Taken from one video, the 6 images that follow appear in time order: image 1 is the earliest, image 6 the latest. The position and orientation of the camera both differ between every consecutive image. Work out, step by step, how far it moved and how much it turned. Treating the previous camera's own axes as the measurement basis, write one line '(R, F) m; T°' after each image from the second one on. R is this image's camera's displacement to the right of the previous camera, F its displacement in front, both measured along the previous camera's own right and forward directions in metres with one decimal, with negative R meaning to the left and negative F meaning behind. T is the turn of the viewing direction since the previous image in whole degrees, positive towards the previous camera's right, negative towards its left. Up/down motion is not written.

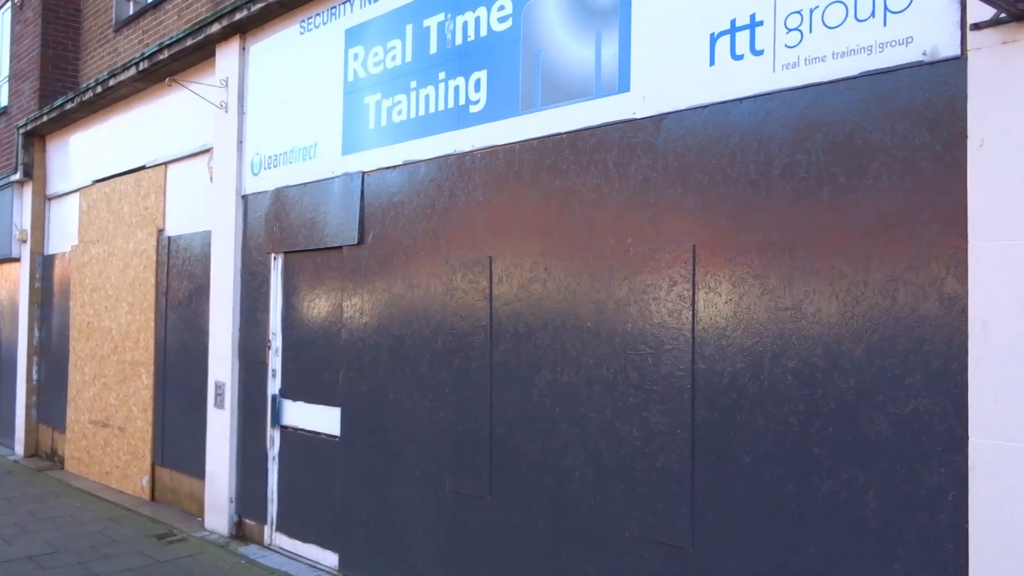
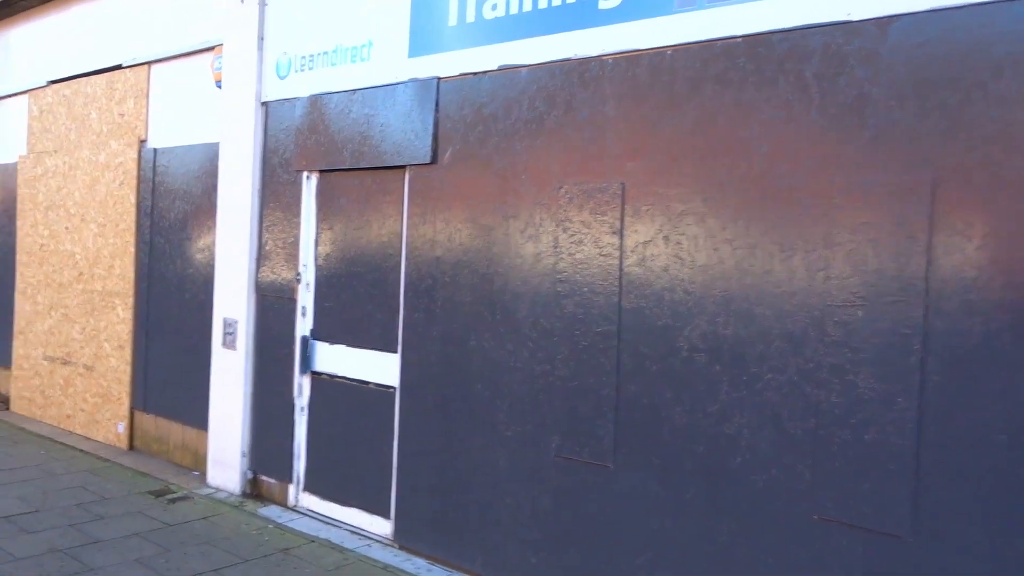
(-1.0, +0.8) m; +6°
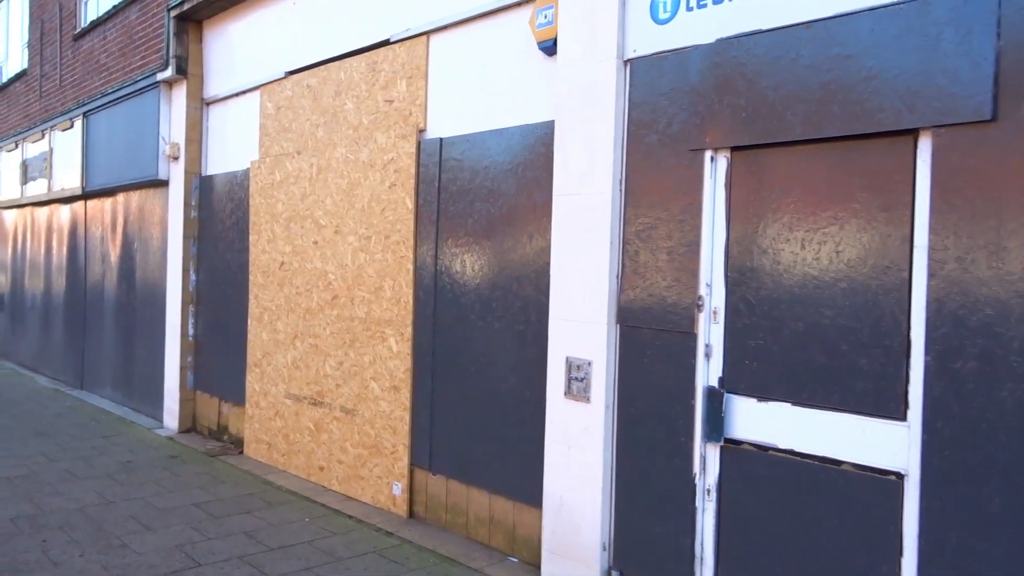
(-1.7, +1.5) m; -9°
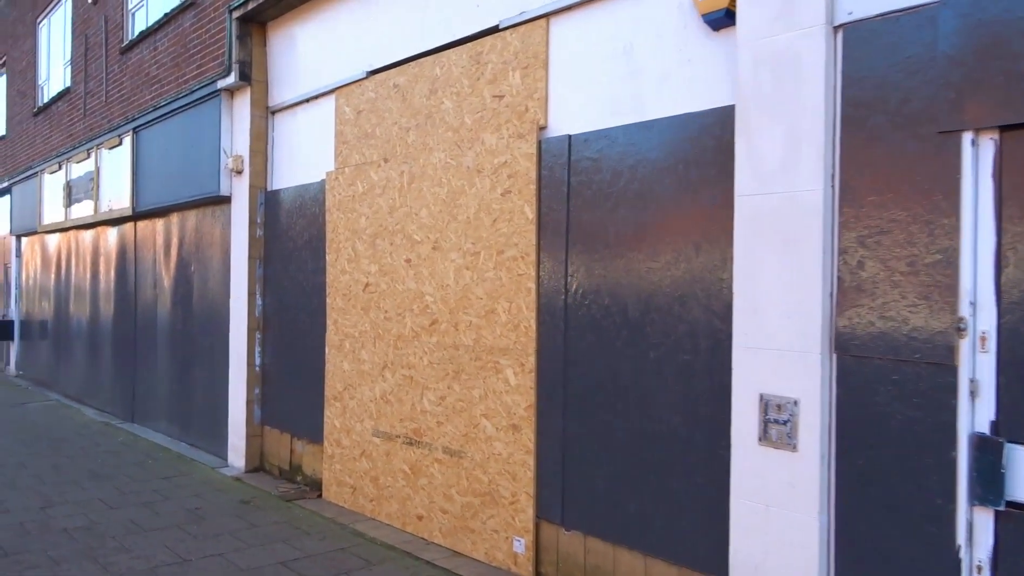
(-0.7, +0.8) m; -2°
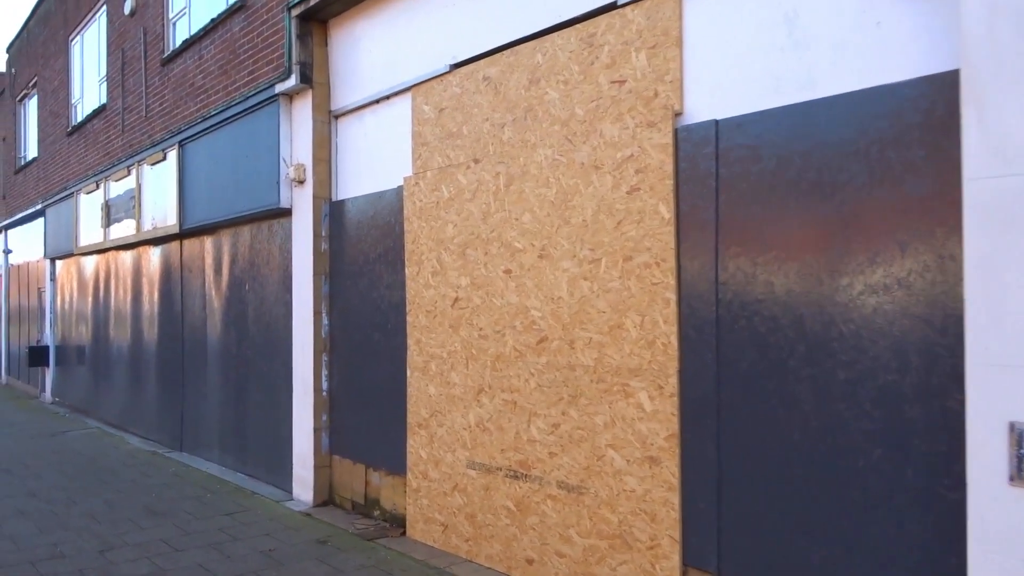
(-0.6, +0.6) m; -1°
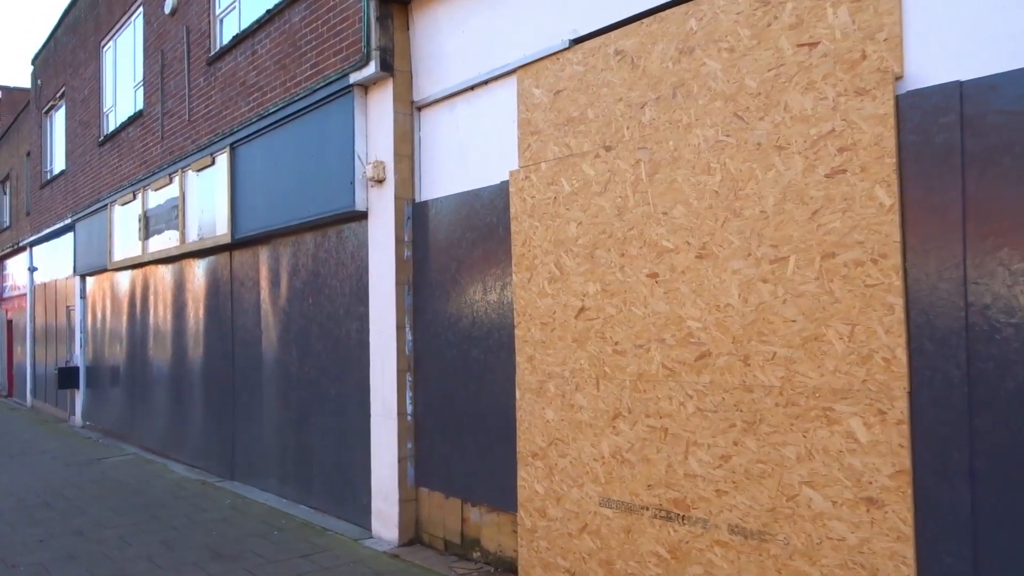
(-0.7, +0.8) m; -1°
